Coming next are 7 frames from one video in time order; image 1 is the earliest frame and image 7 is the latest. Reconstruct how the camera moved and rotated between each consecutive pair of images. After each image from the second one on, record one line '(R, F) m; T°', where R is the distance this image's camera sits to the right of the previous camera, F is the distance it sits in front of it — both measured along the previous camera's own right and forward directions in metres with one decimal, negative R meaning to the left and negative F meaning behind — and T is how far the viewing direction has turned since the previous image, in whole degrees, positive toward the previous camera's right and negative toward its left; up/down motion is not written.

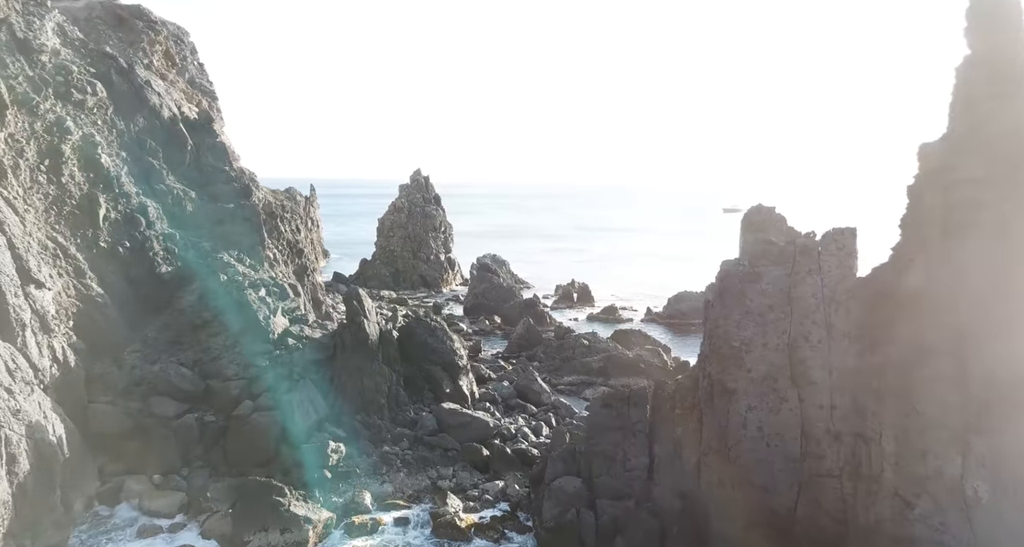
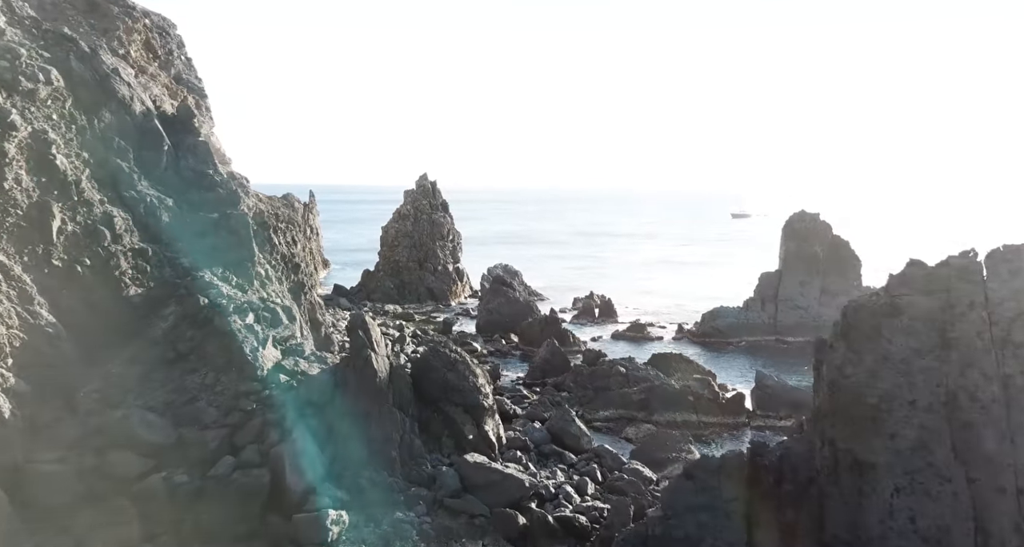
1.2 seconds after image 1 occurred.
(-1.2, +5.5) m; 0°
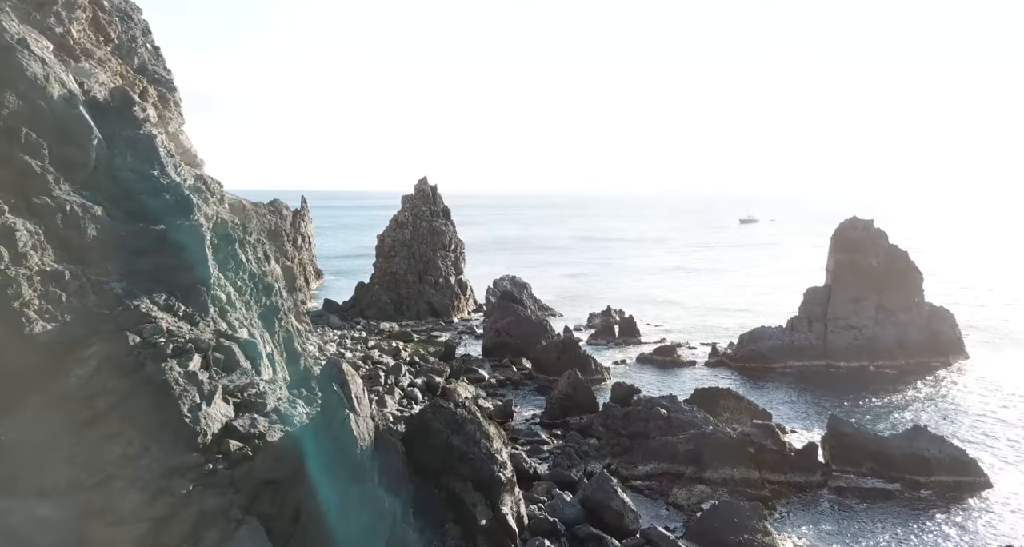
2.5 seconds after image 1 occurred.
(-0.6, +6.9) m; 0°
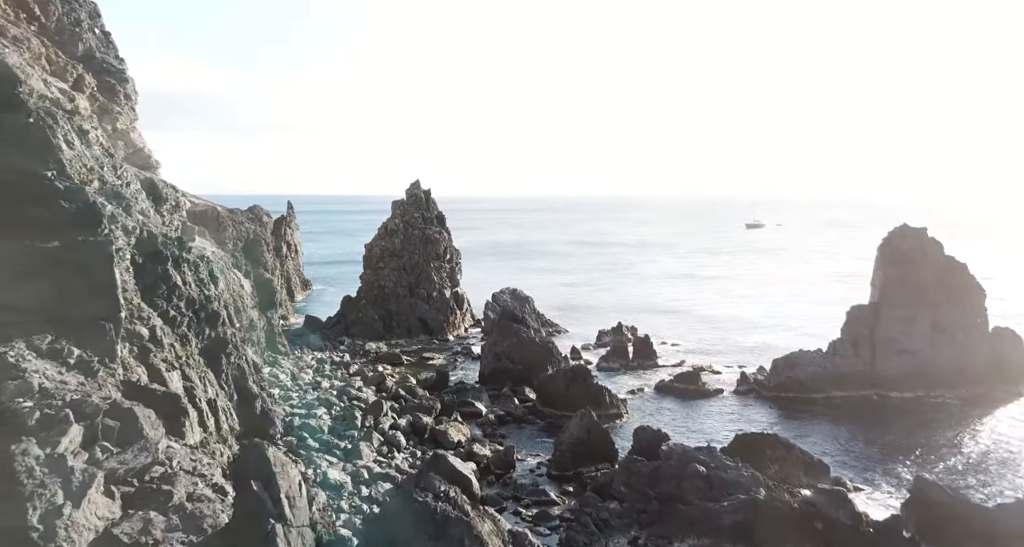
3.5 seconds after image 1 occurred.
(0.0, +6.3) m; 0°
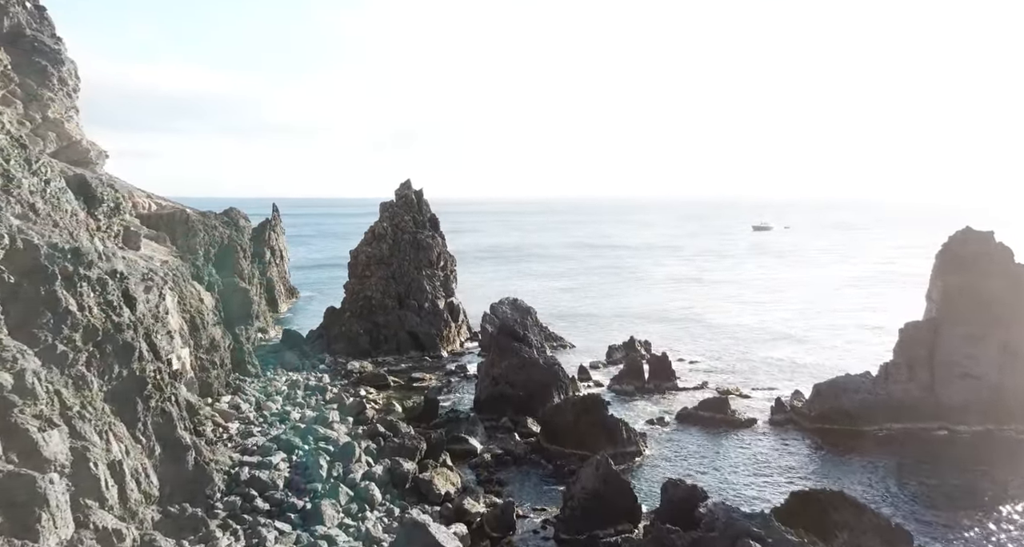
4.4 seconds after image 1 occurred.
(+0.1, +6.1) m; 0°
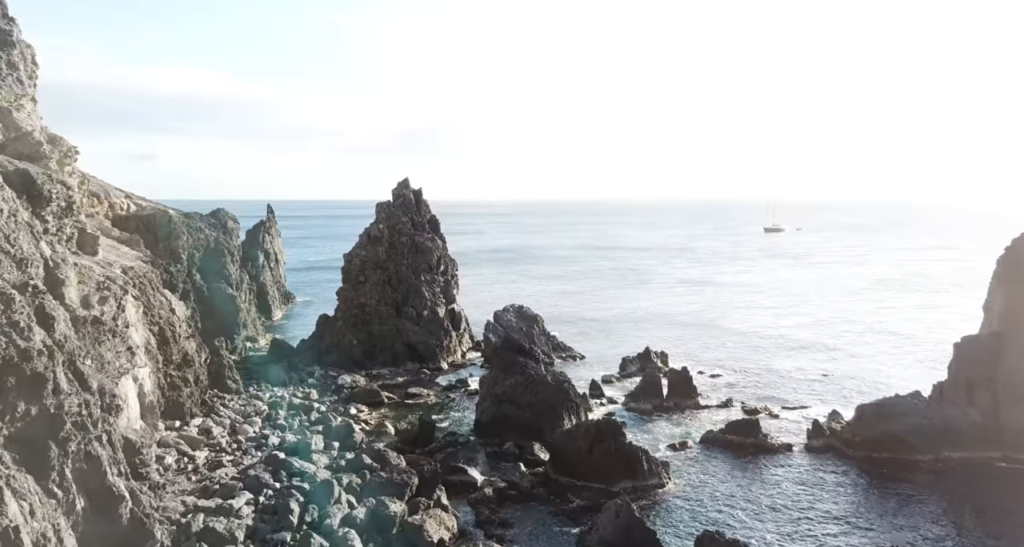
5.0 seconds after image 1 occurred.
(+0.1, +4.1) m; 0°
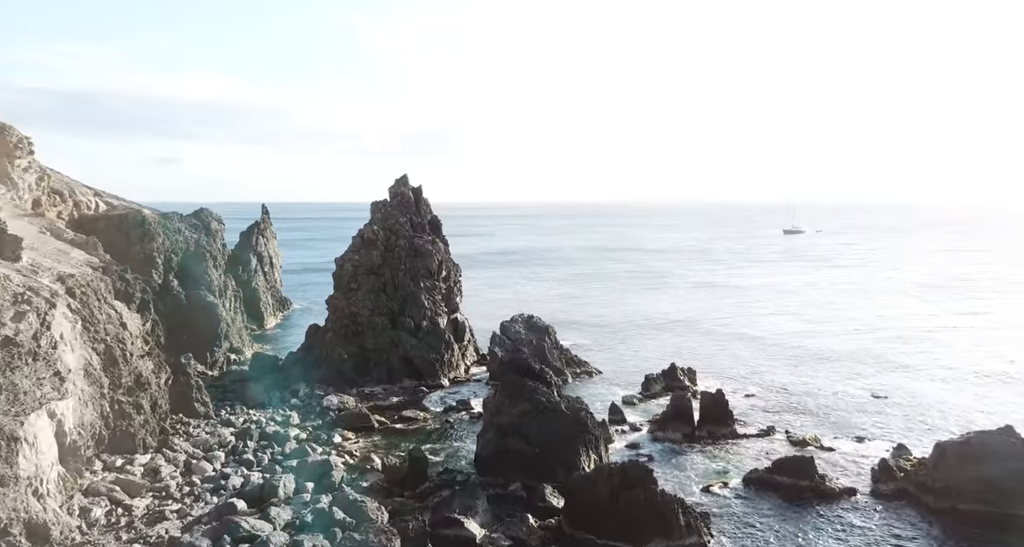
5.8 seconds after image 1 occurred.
(+0.2, +5.5) m; -1°
